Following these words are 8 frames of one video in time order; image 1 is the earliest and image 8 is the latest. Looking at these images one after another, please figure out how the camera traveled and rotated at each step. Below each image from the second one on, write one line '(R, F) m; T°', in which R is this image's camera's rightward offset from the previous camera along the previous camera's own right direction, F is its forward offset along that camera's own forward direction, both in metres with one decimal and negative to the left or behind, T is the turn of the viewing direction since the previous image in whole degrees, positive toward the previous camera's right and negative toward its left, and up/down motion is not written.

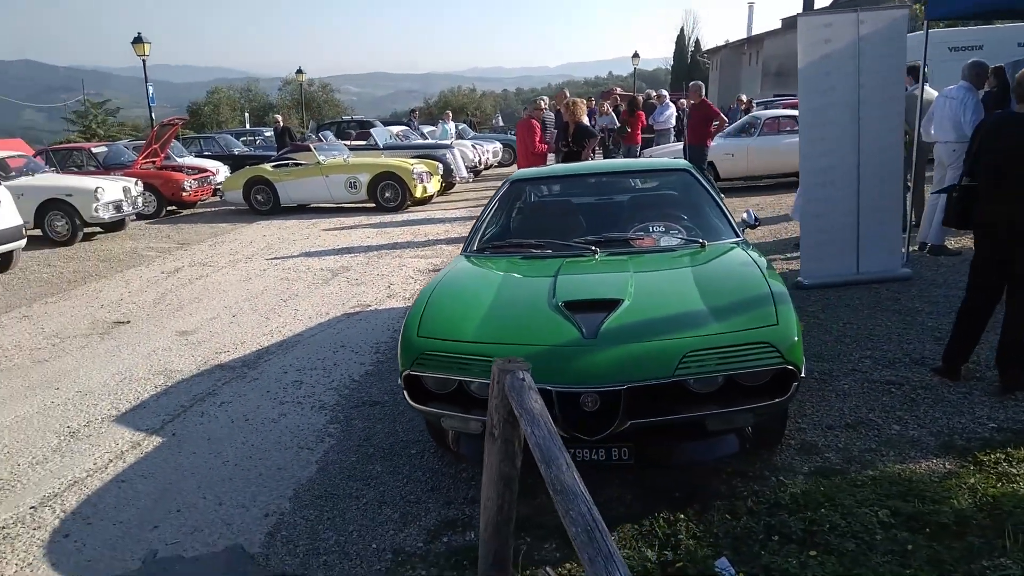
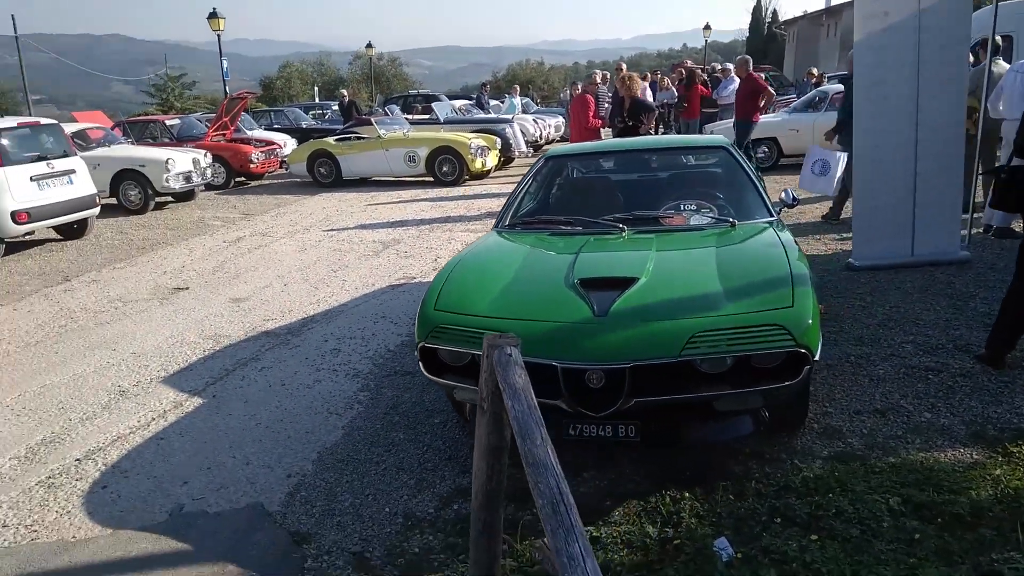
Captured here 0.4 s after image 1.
(+0.2, 0.0) m; -5°
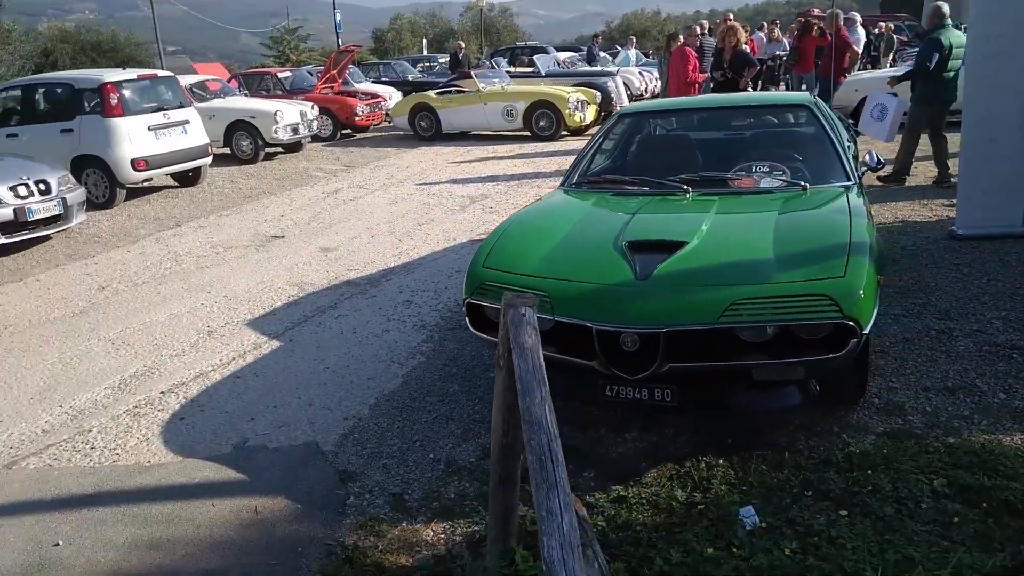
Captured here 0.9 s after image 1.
(+0.3, 0.0) m; -8°
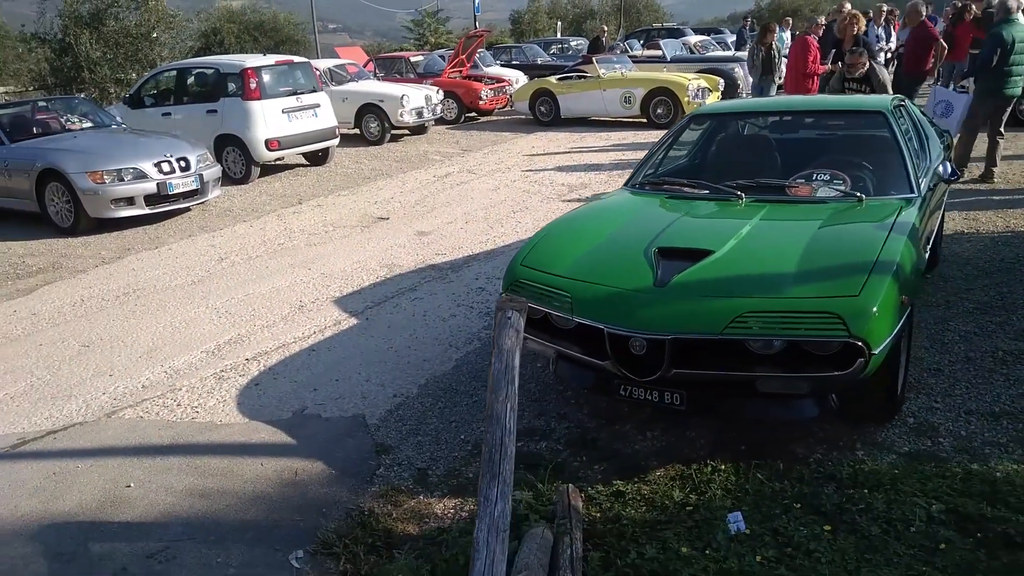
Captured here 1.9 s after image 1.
(+0.5, -0.2) m; -10°
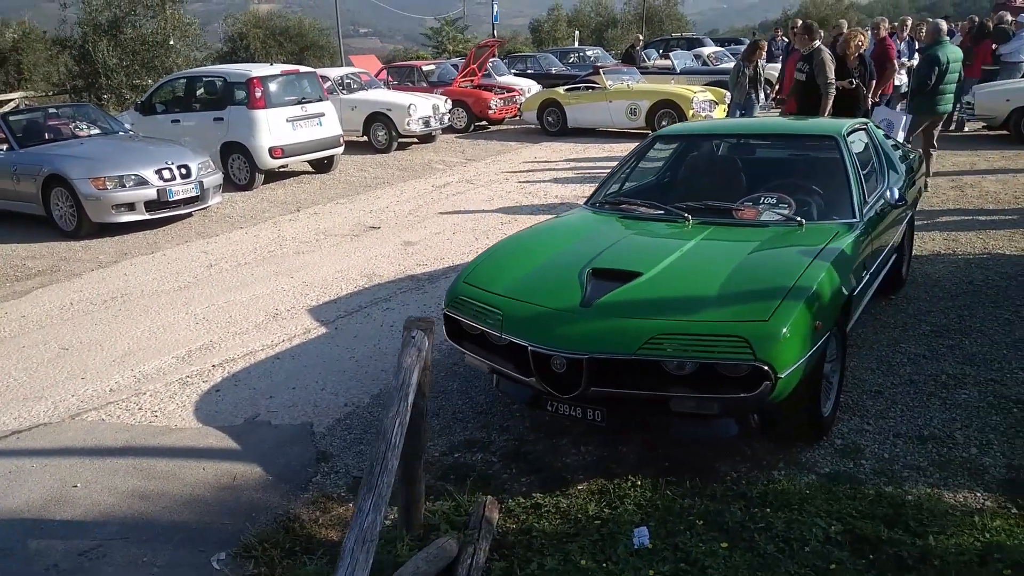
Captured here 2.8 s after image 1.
(+0.4, -0.1) m; -2°
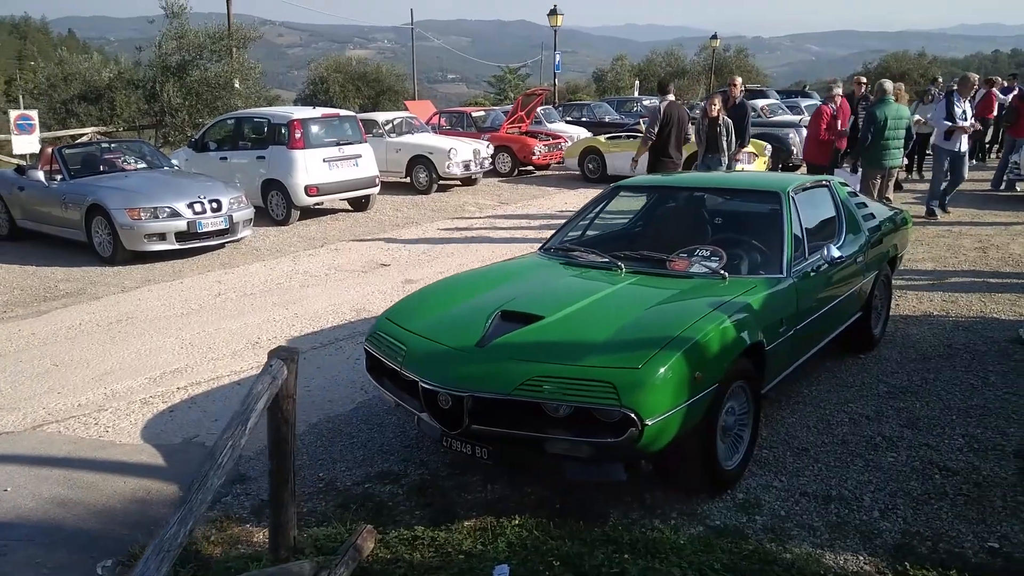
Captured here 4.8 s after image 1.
(+0.8, -0.1) m; -5°
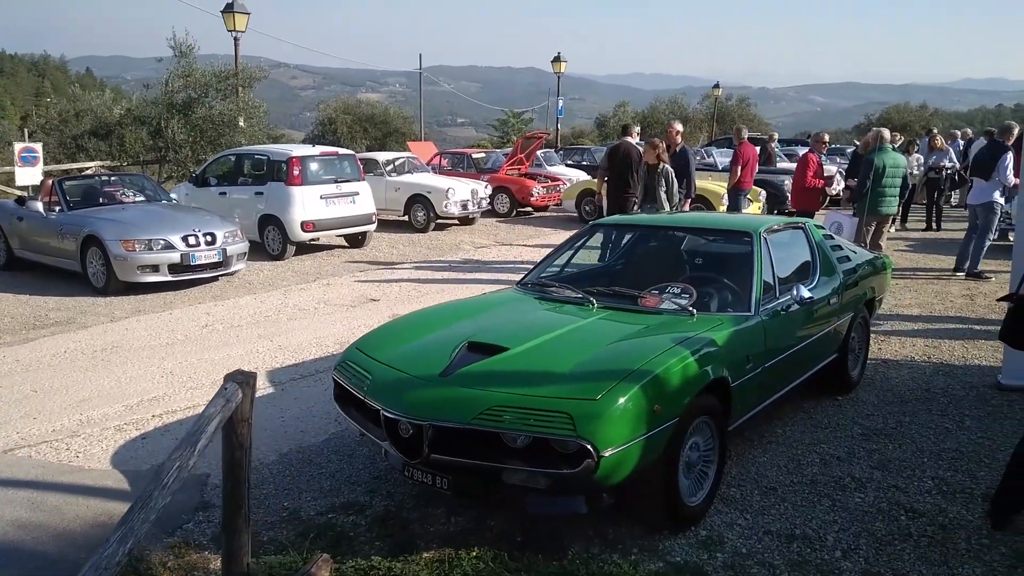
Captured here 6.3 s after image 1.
(+0.2, 0.0) m; 0°
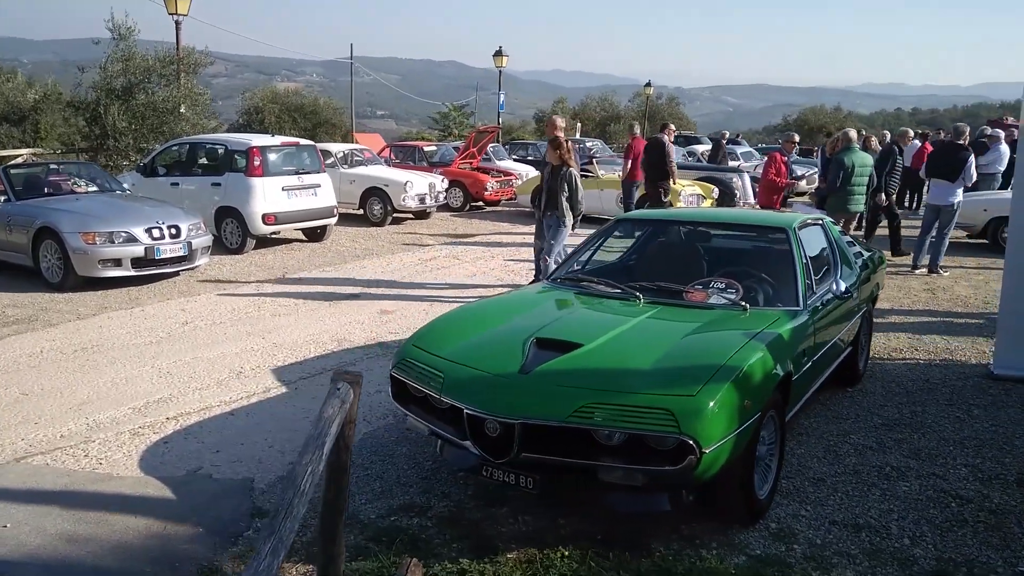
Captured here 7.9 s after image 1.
(-0.7, +0.1) m; +6°
